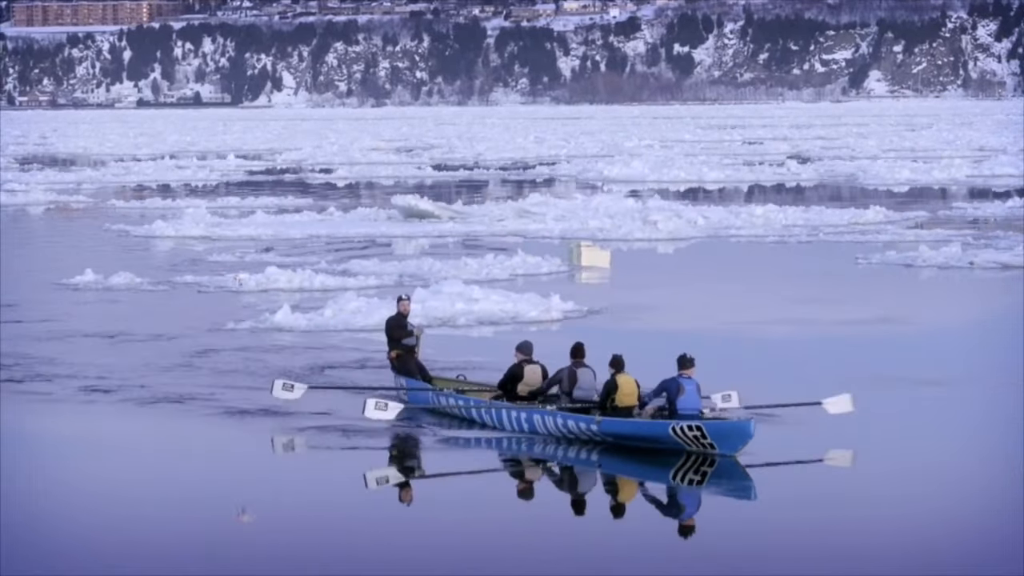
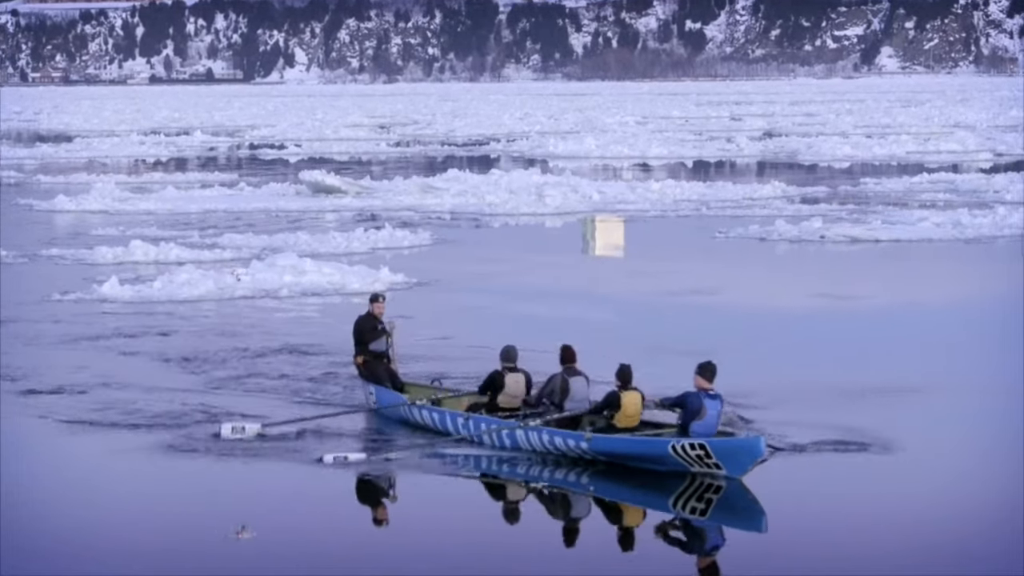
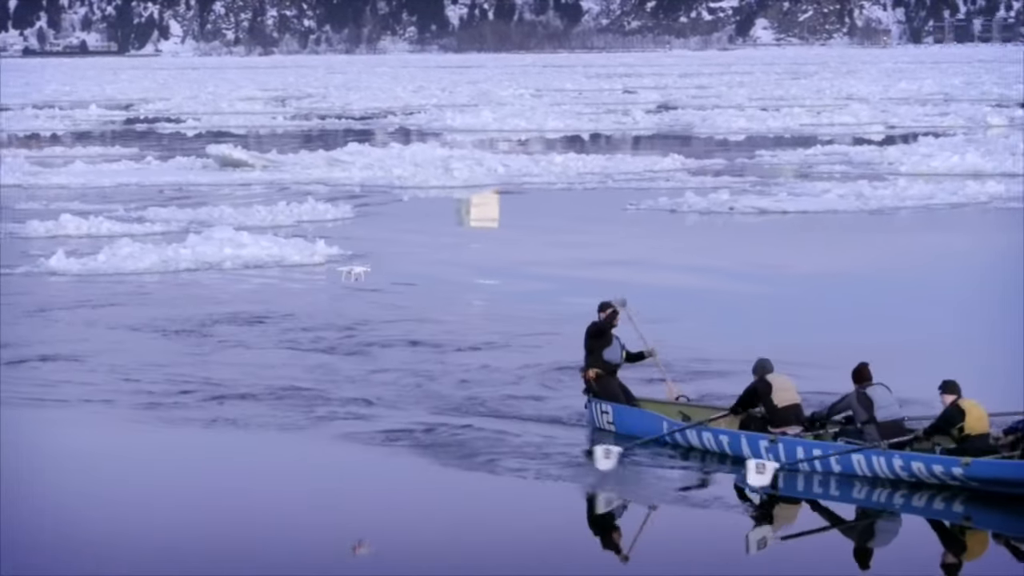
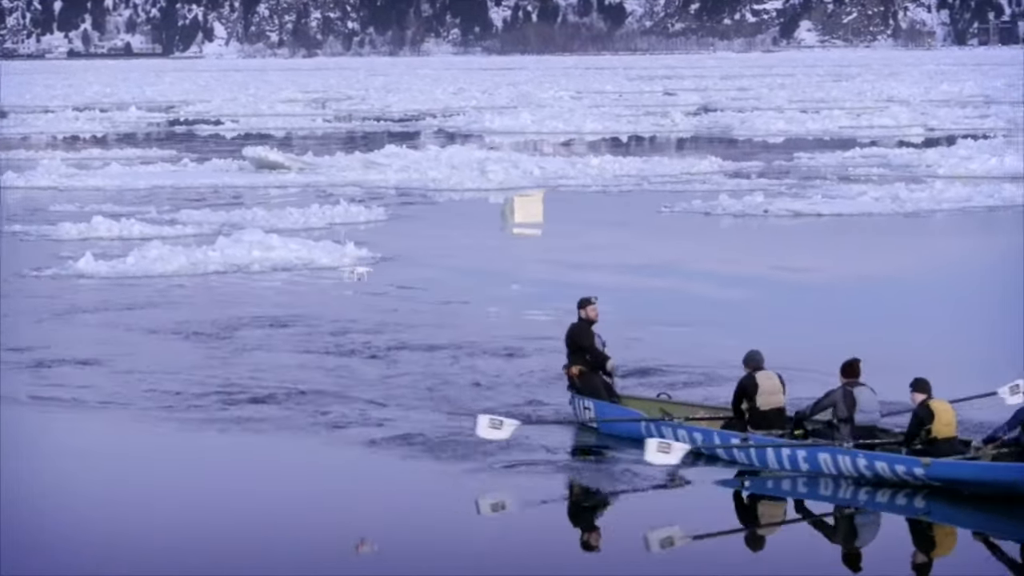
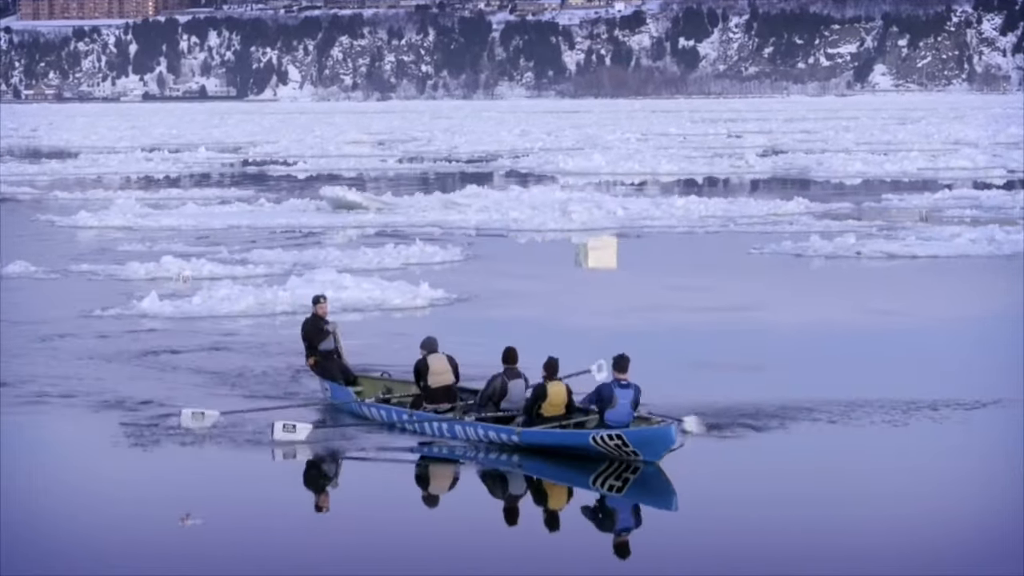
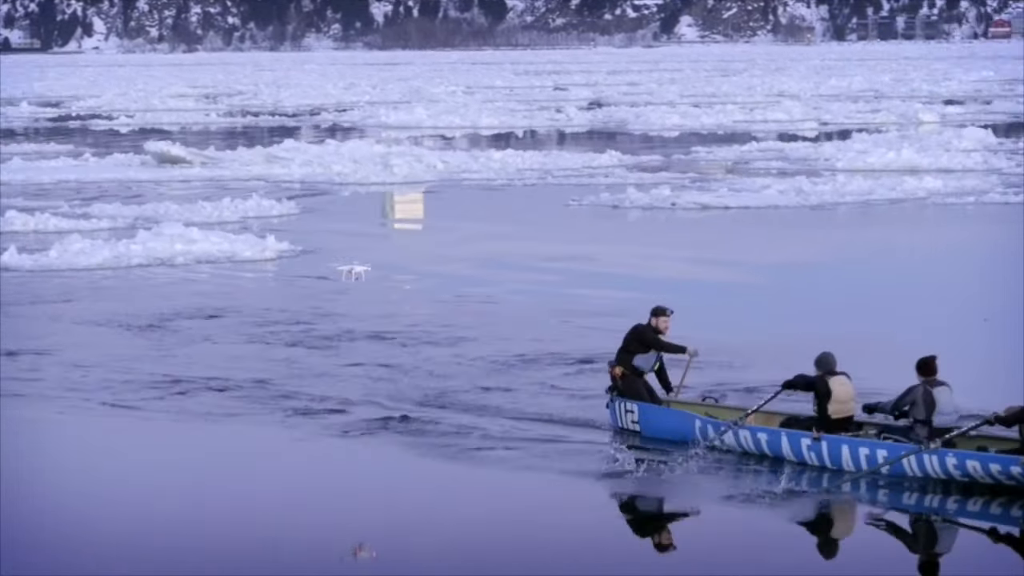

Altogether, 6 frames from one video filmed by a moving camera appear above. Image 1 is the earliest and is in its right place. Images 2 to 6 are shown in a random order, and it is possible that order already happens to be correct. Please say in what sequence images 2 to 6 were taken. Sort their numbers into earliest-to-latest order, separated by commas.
5, 2, 4, 3, 6
